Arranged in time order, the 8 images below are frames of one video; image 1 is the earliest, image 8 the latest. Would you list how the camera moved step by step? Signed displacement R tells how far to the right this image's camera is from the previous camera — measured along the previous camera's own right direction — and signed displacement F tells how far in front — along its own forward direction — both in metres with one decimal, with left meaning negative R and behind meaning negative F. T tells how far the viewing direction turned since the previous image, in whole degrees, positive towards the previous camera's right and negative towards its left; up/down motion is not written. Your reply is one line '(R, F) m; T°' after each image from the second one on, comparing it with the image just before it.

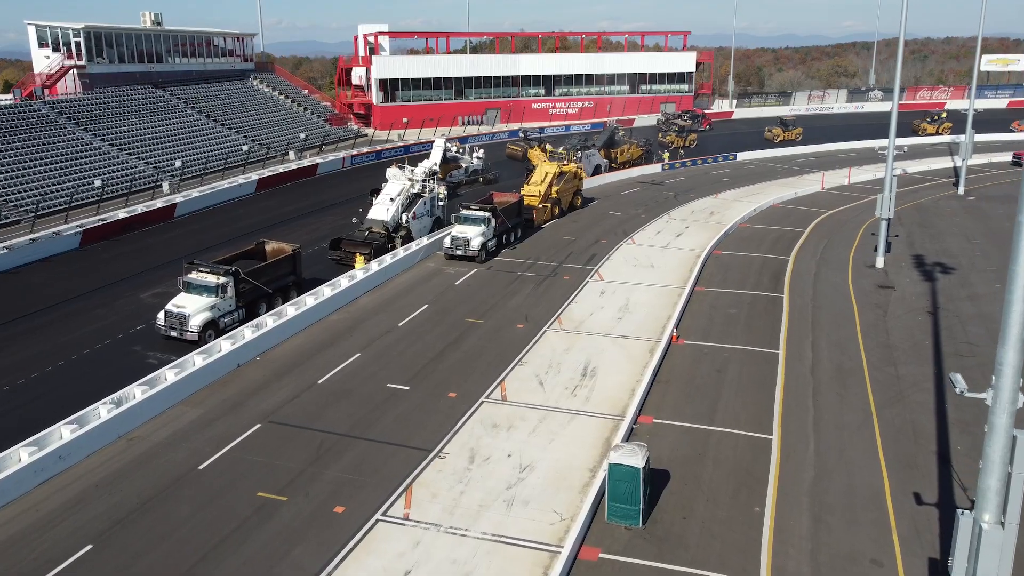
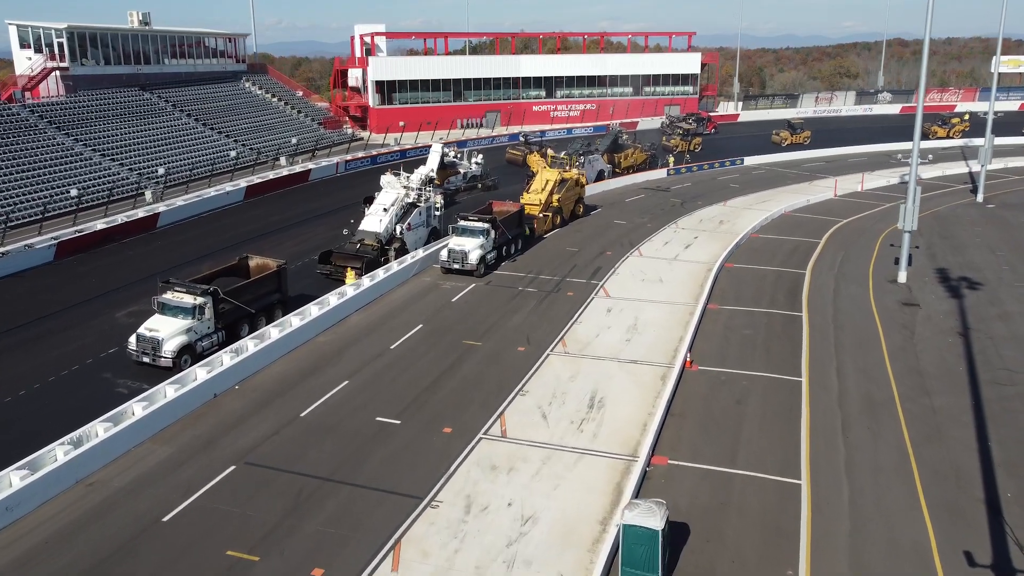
(0.0, +1.9) m; 0°
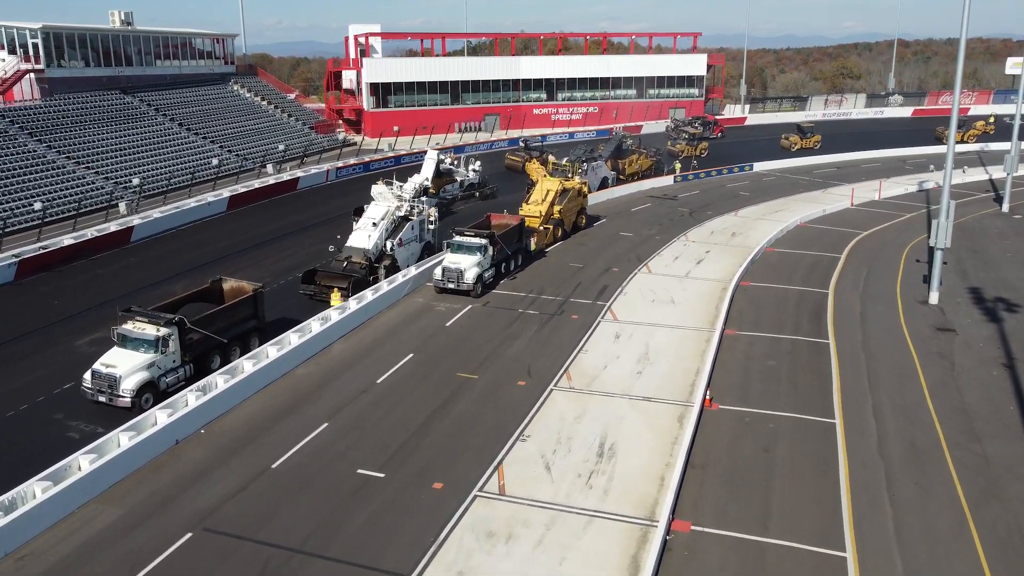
(0.0, +2.5) m; 0°
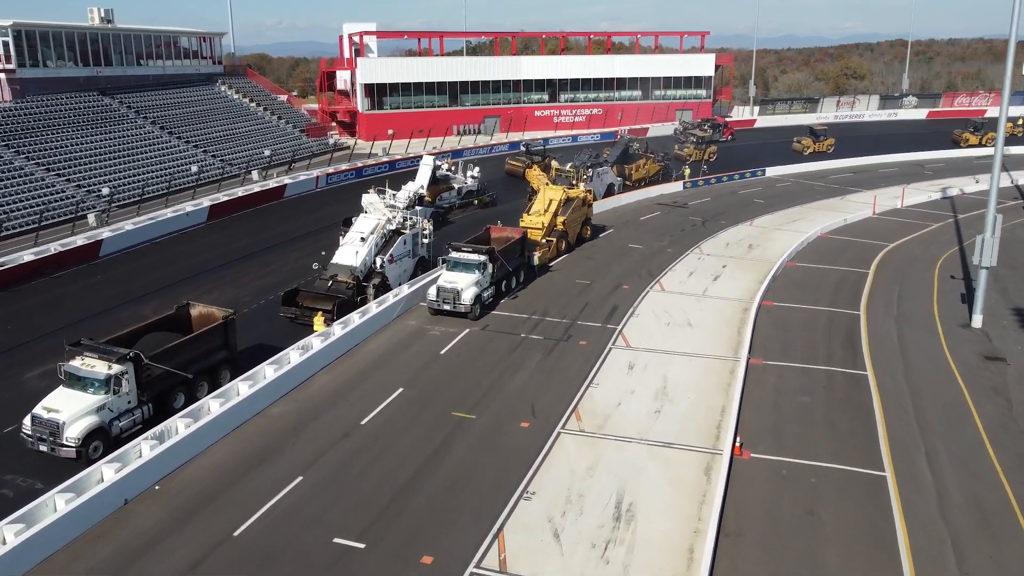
(-0.1, +2.7) m; 0°
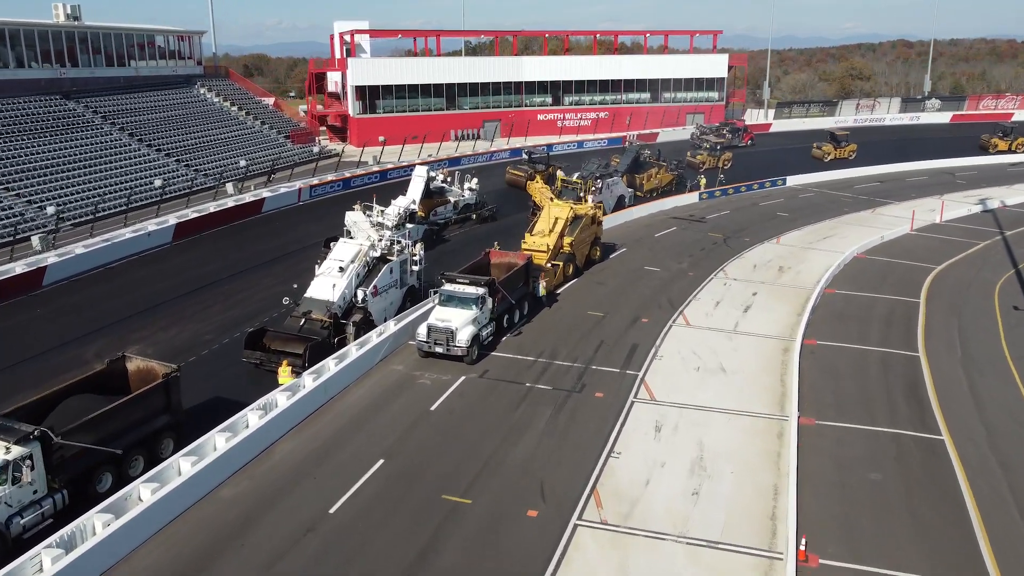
(-0.1, +4.0) m; 0°
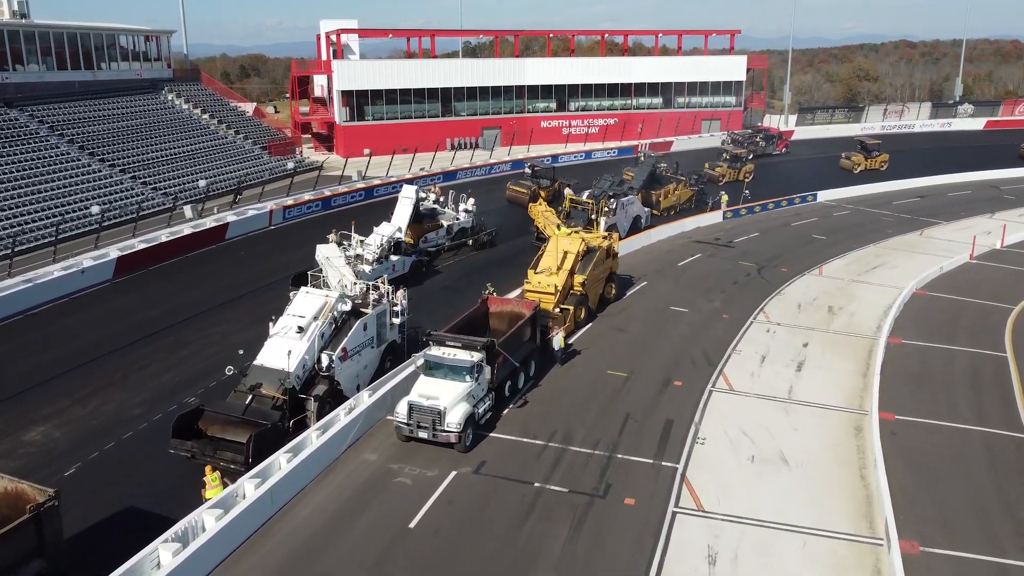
(-0.1, +5.0) m; 0°
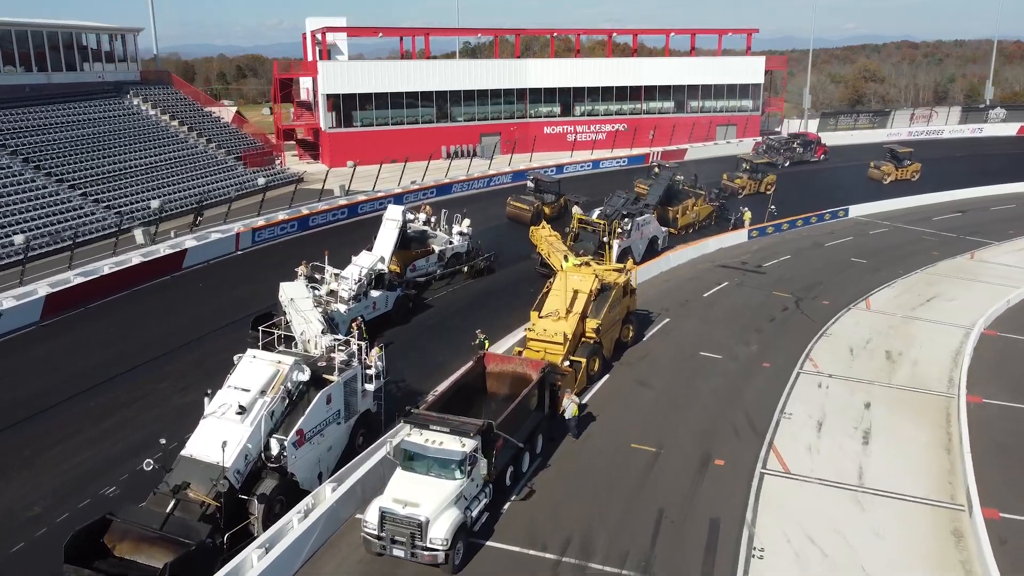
(-0.1, +4.3) m; 0°
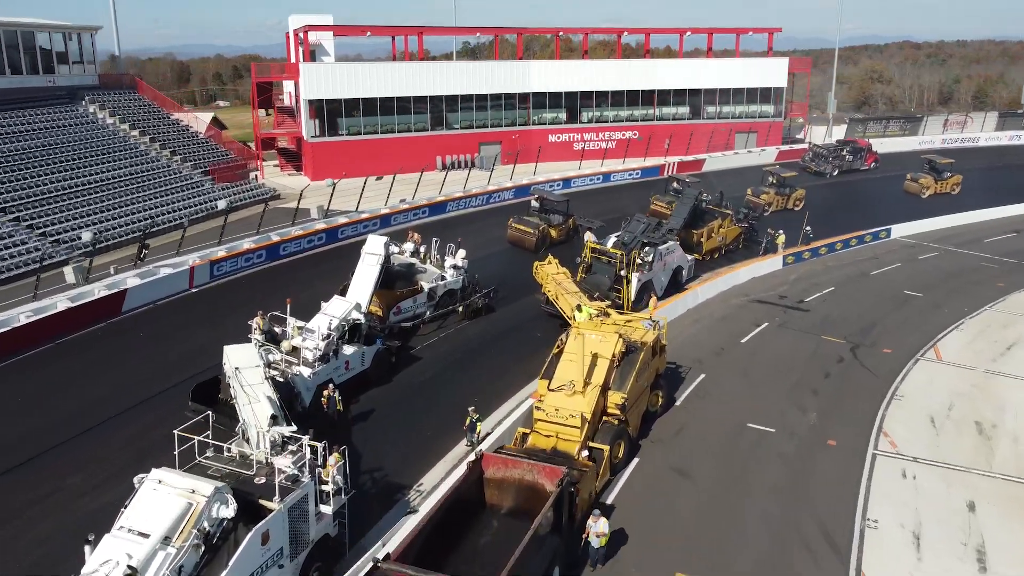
(-0.2, +4.6) m; 0°
